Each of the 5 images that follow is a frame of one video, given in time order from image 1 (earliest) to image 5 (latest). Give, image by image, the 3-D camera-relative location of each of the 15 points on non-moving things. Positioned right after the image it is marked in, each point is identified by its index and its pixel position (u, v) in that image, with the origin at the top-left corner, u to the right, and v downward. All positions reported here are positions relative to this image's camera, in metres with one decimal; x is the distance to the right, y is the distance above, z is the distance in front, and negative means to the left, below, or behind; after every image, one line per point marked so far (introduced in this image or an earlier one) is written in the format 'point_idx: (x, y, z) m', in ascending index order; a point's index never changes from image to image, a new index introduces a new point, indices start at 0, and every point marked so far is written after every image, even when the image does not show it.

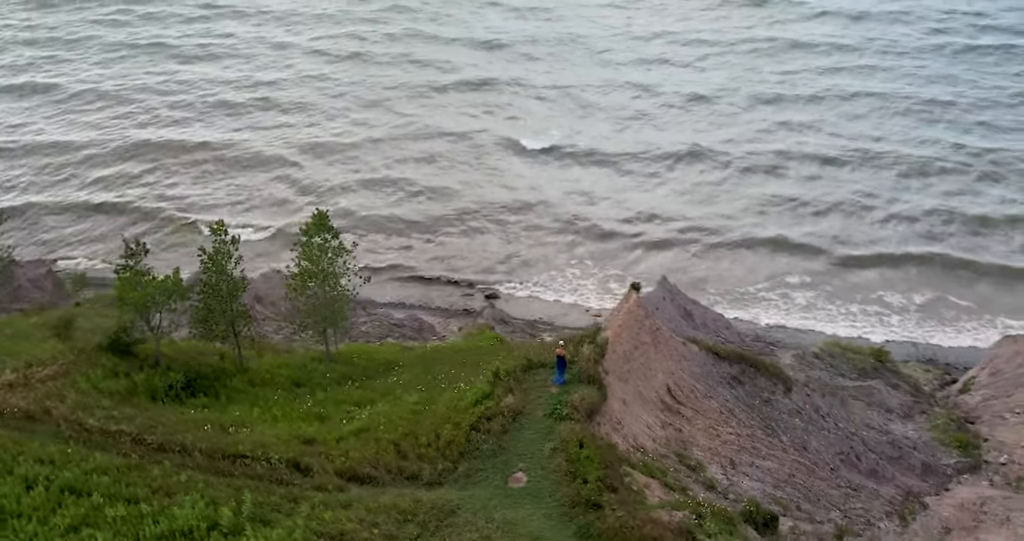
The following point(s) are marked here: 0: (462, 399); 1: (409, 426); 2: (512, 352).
0: (-0.6, -2.3, +16.5) m
1: (-1.5, -2.6, +15.6) m
2: (+0.4, -1.8, +20.0) m
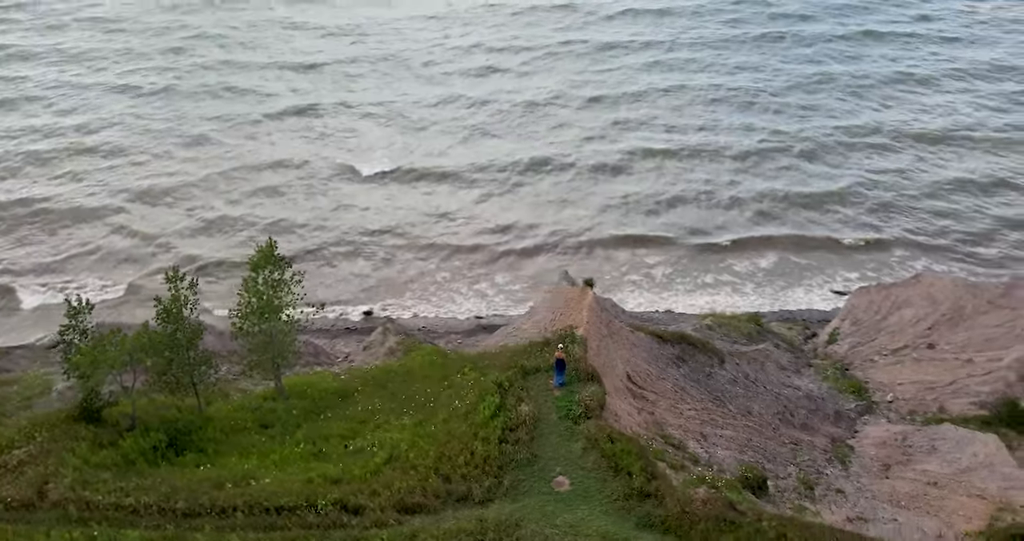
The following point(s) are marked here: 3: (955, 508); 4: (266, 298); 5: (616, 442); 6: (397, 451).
0: (-0.5, -2.6, +16.6) m
1: (-1.1, -2.9, +15.4) m
2: (-0.4, -2.0, +20.1) m
3: (+8.4, -4.5, +18.0) m
4: (-5.0, -0.6, +19.0) m
5: (+1.8, -2.8, +15.0) m
6: (-1.8, -3.0, +15.6) m
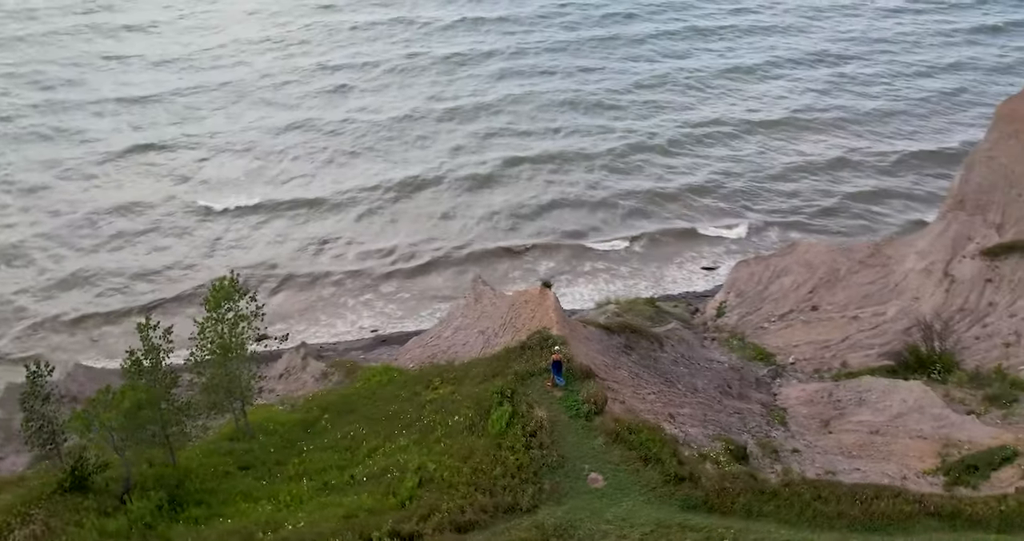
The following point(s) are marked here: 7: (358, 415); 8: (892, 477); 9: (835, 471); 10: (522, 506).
0: (-0.5, -2.8, +16.6) m
1: (-0.8, -3.2, +15.4) m
2: (-1.0, -2.3, +20.1) m
3: (+8.2, -3.8, +19.8) m
4: (-5.5, -1.4, +18.1) m
5: (+2.1, -2.7, +15.5) m
6: (-1.4, -3.3, +15.4) m
7: (-3.3, -3.2, +19.8) m
8: (+7.4, -4.0, +18.3) m
9: (+6.5, -4.0, +19.0) m
10: (+0.2, -3.5, +14.0) m
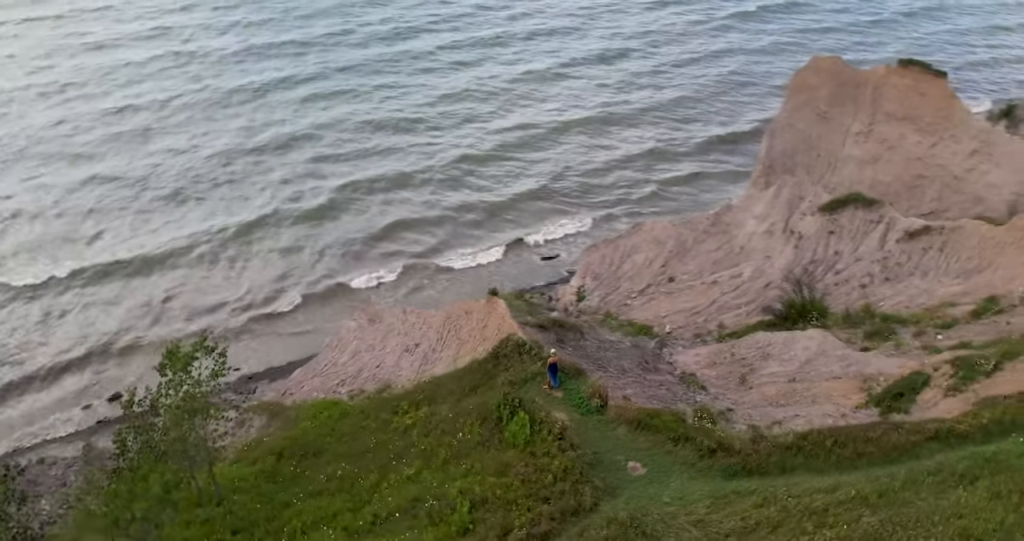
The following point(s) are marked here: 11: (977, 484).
0: (-0.3, -3.1, +16.6) m
1: (-0.2, -3.4, +15.3) m
2: (-1.8, -2.8, +19.9) m
3: (+7.4, -2.8, +22.0) m
4: (-5.7, -2.4, +16.7) m
5: (+2.5, -2.6, +16.3) m
6: (-0.8, -3.7, +15.2) m
7: (-3.7, -3.9, +19.0) m
8: (+7.0, -3.2, +20.3) m
9: (+5.9, -3.3, +20.7) m
10: (+1.1, -3.6, +14.3) m
11: (+7.2, -3.3, +14.2) m
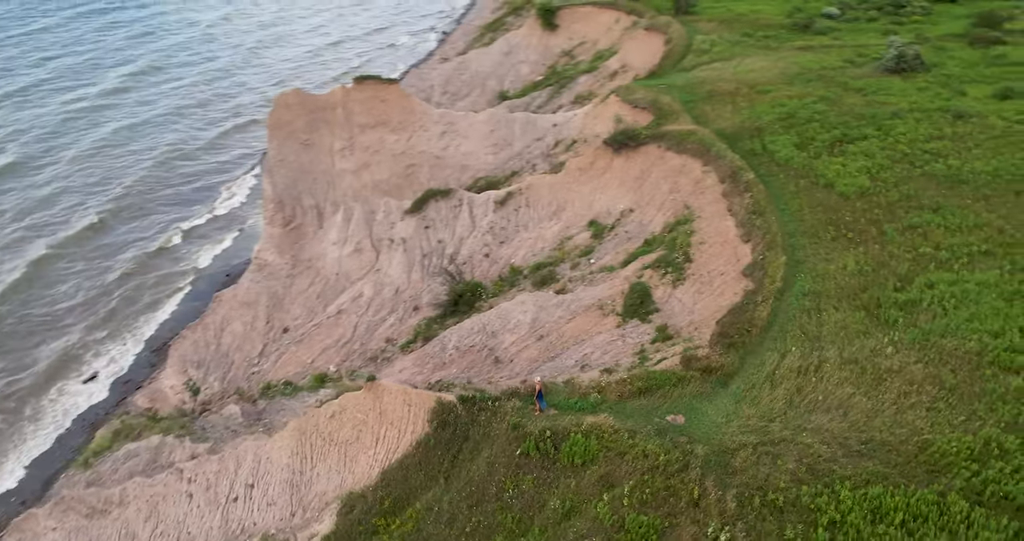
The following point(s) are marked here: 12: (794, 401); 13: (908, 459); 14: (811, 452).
0: (+1.1, -3.9, +18.3) m
1: (+2.2, -4.0, +17.5) m
2: (-2.2, -4.8, +19.4) m
3: (+1.9, -1.8, +27.3) m
4: (-2.5, -5.4, +14.4) m
5: (+2.8, -2.4, +19.9) m
6: (+2.0, -4.4, +17.0) m
7: (-2.3, -6.4, +17.6) m
8: (+3.0, -2.0, +26.0) m
9: (+2.1, -2.6, +25.5) m
10: (+3.8, -3.5, +17.7) m
11: (+7.4, -0.9, +21.9) m
12: (+5.8, -2.7, +19.2) m
13: (+7.4, -3.5, +17.4) m
14: (+5.7, -3.5, +17.7) m
